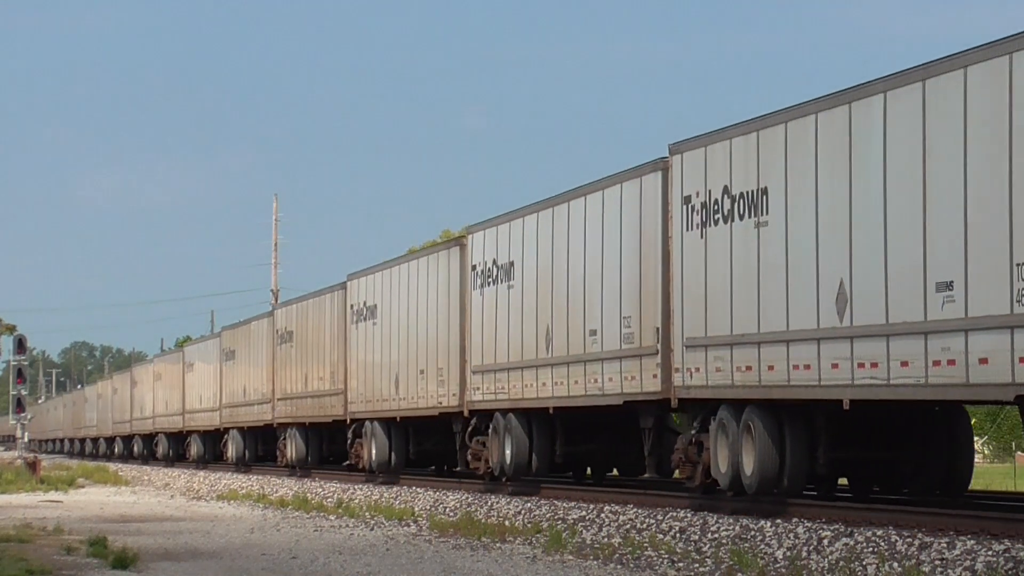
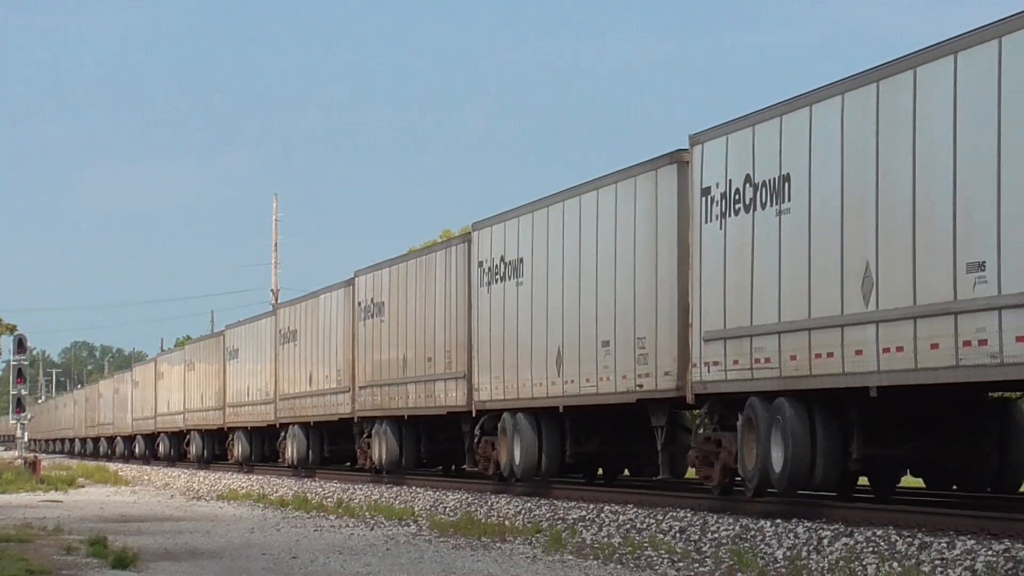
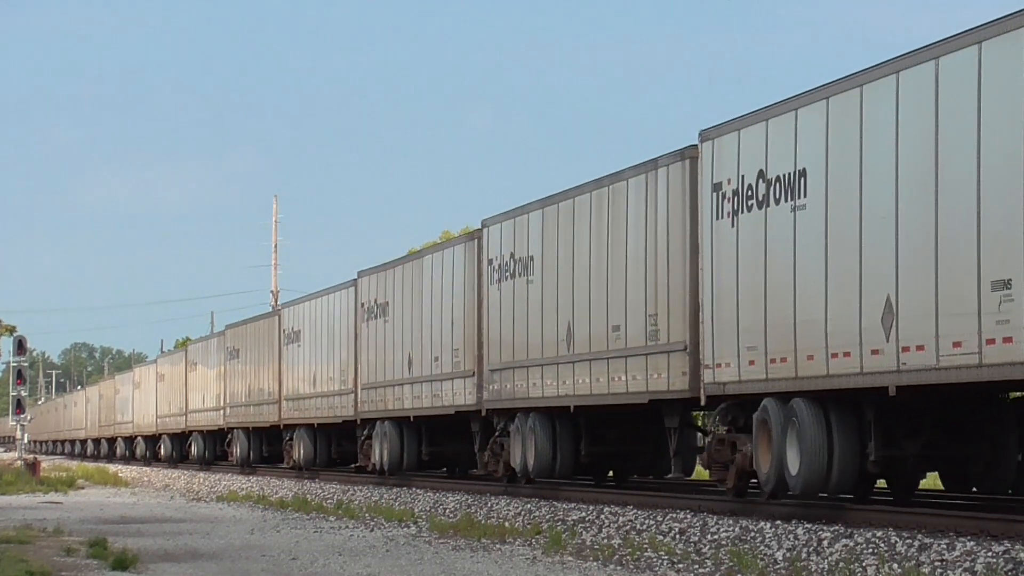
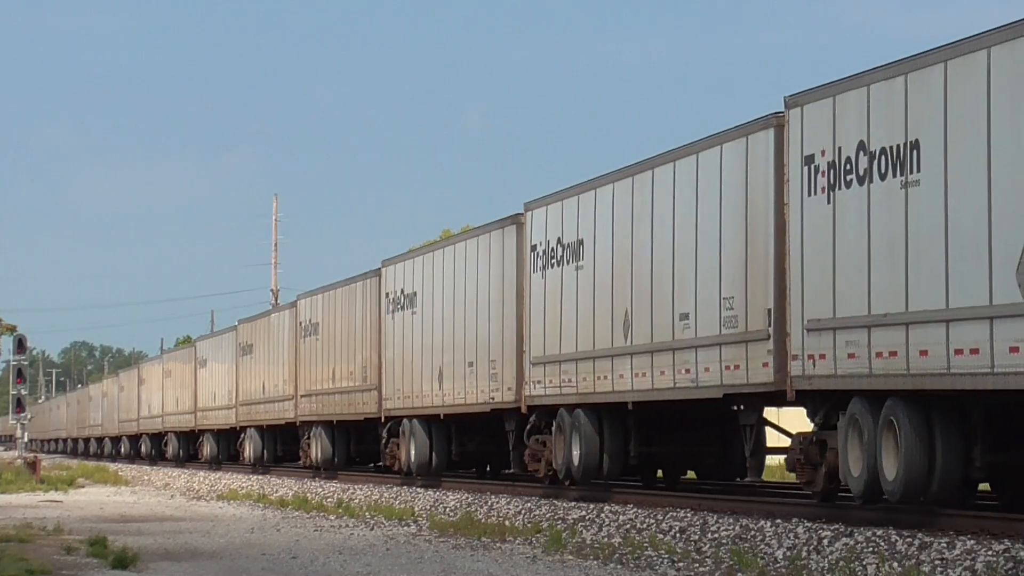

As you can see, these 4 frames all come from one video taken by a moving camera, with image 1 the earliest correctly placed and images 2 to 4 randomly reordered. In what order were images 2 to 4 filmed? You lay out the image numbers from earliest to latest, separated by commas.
4, 2, 3
